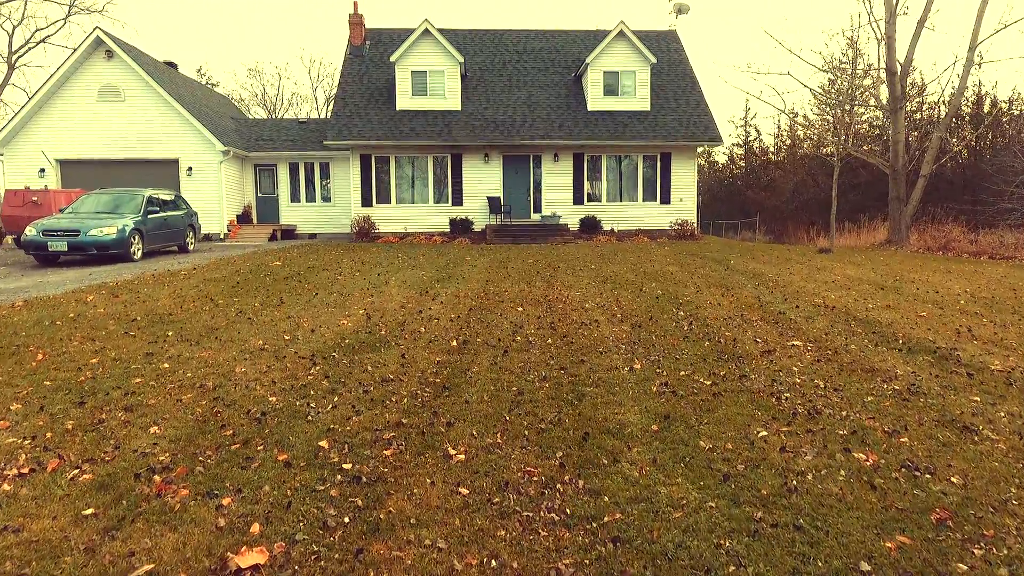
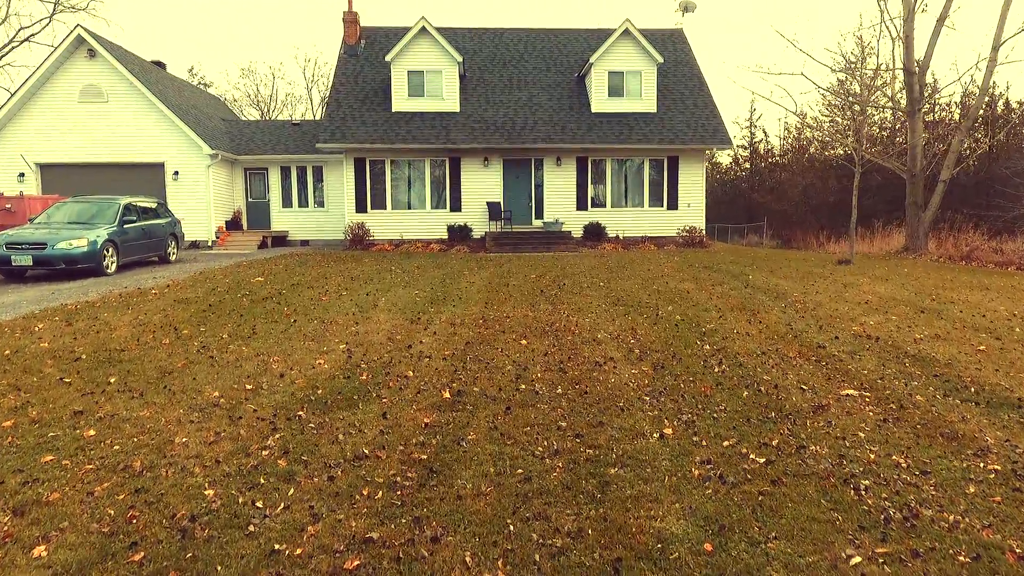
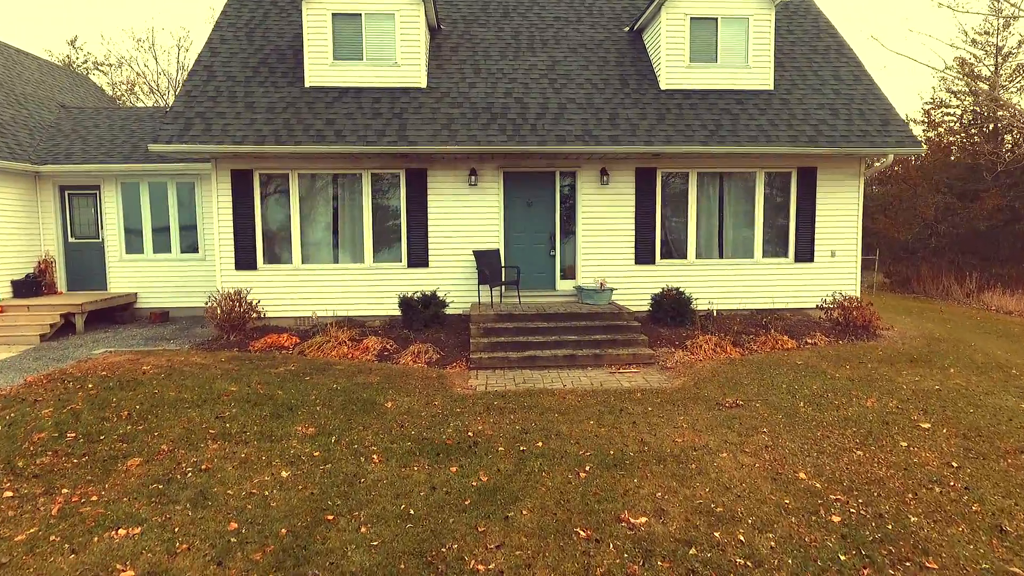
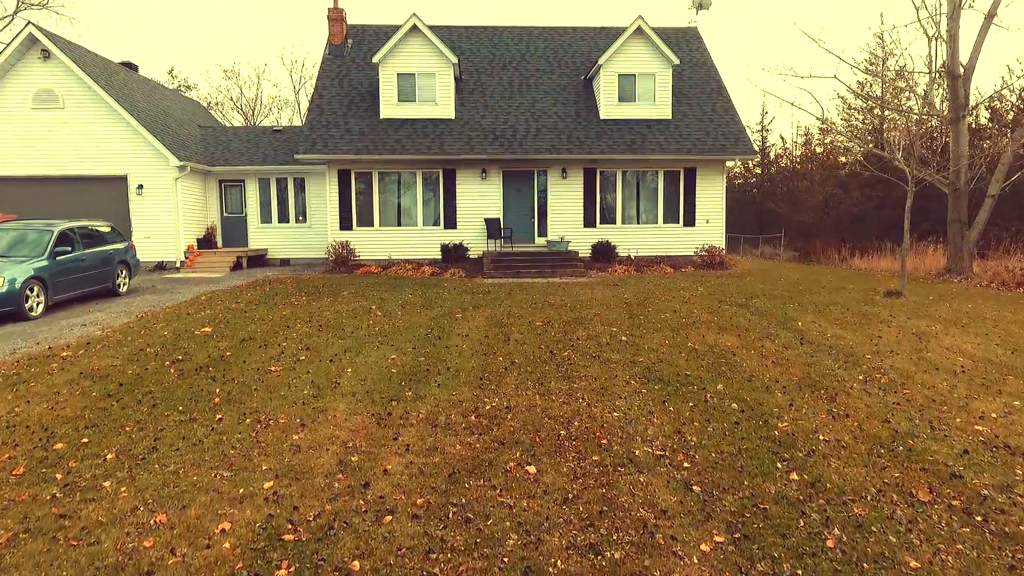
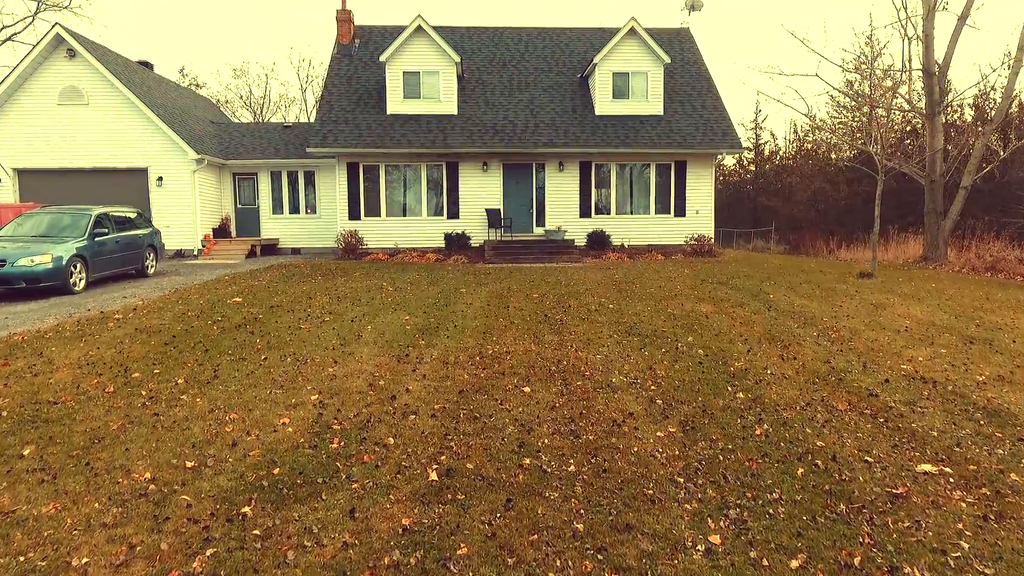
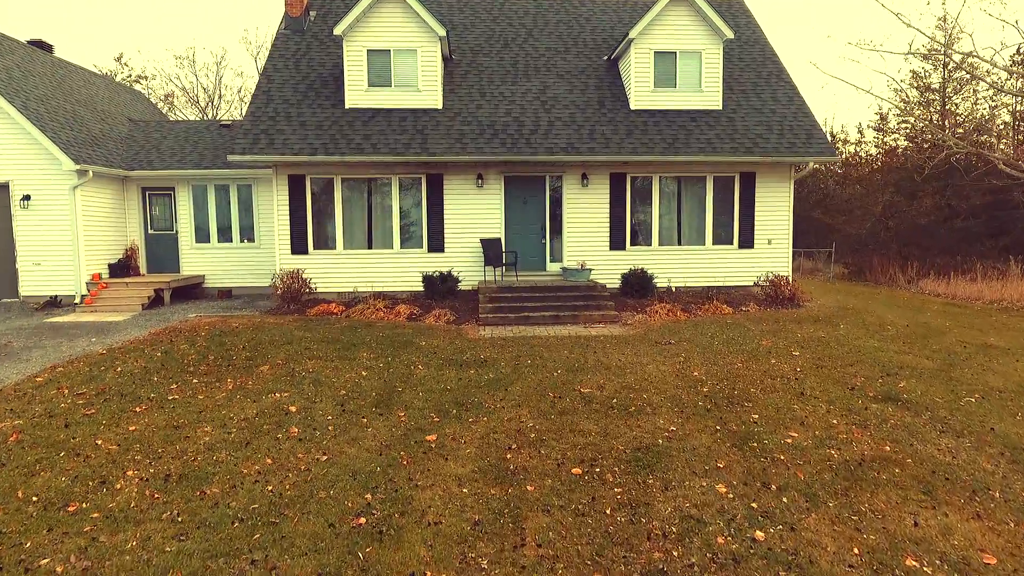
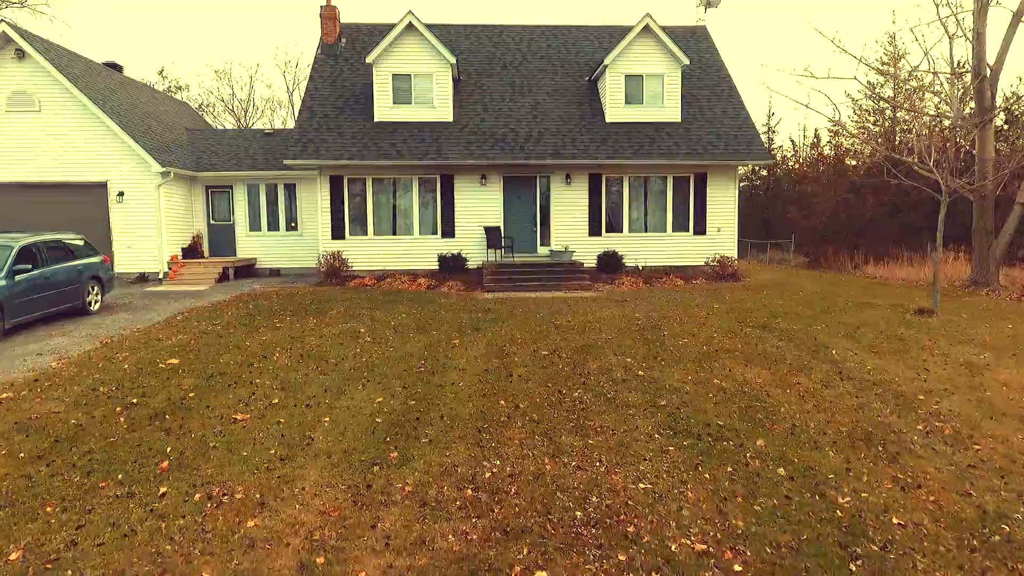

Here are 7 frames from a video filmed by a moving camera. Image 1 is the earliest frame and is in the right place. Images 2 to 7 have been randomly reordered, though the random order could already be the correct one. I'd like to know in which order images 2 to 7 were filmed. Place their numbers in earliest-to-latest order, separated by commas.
2, 5, 4, 7, 6, 3
